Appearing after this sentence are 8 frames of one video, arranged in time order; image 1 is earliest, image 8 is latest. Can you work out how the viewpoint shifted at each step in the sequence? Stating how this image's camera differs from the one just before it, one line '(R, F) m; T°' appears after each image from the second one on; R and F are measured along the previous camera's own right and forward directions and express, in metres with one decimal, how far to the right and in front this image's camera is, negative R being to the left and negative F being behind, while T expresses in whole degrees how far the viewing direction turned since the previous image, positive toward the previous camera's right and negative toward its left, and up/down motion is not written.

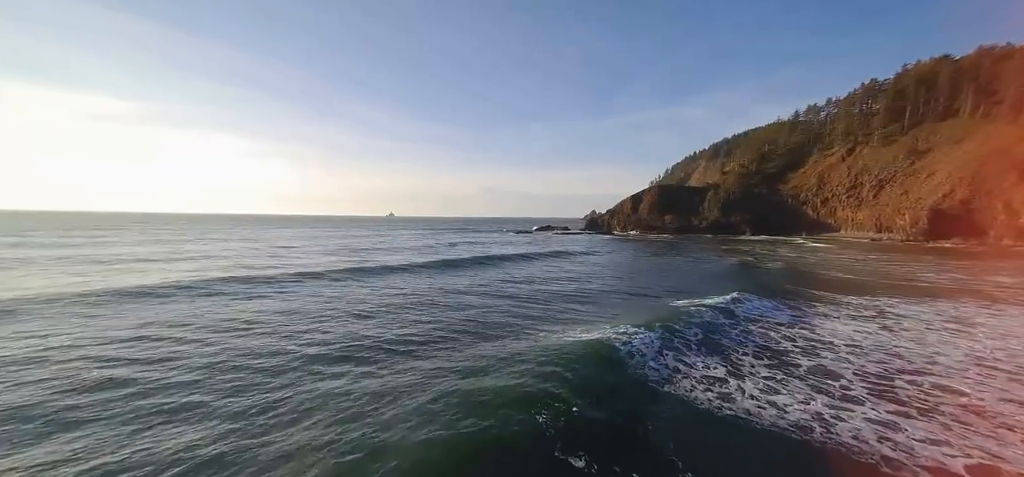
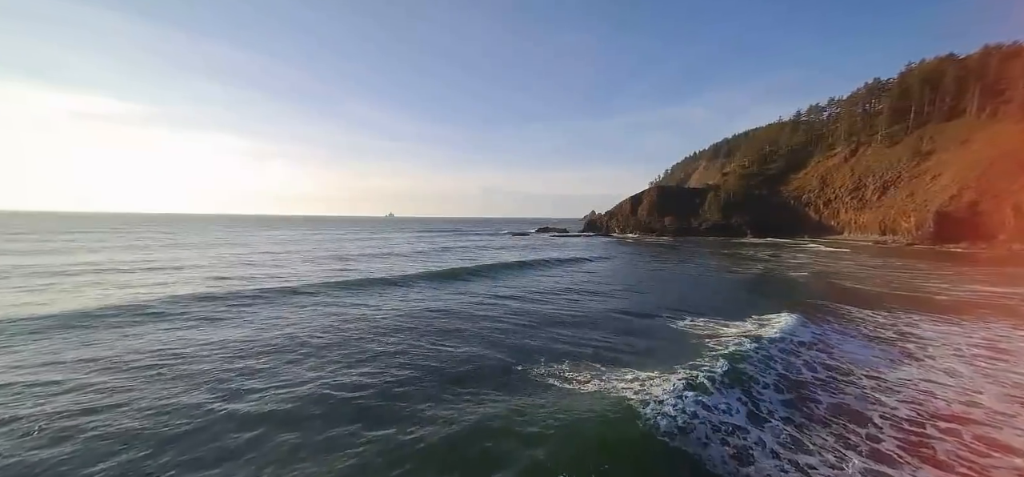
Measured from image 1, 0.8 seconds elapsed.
(+0.6, +1.5) m; 0°
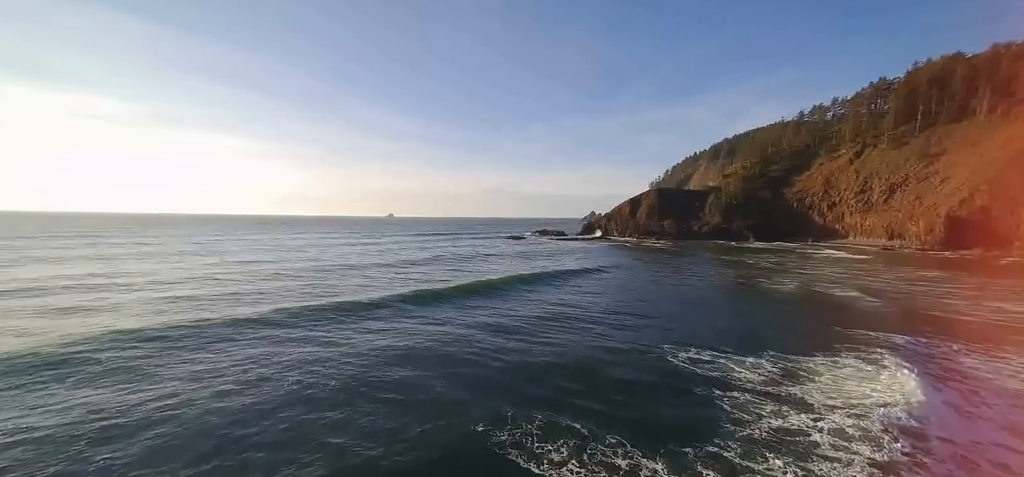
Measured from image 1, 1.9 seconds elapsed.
(+0.8, +2.2) m; 0°
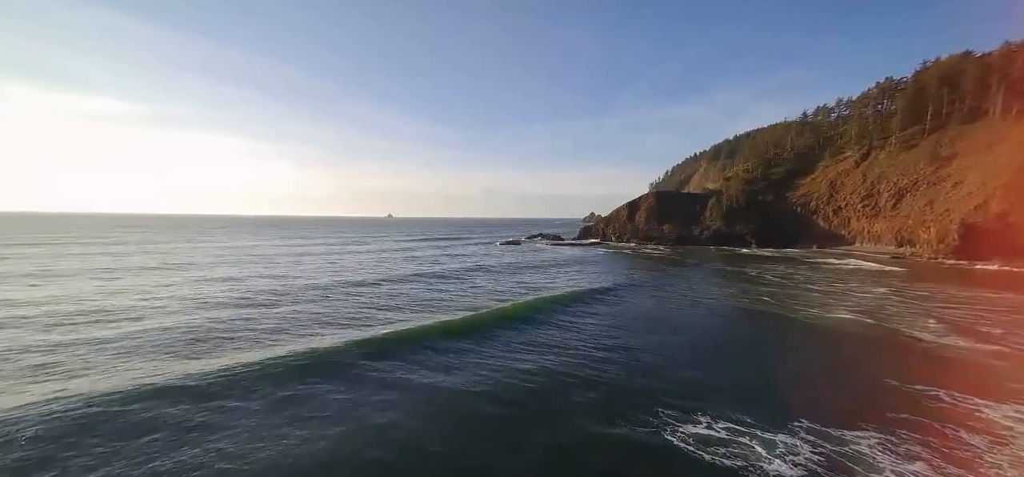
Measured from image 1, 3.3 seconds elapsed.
(+1.2, +2.9) m; 0°
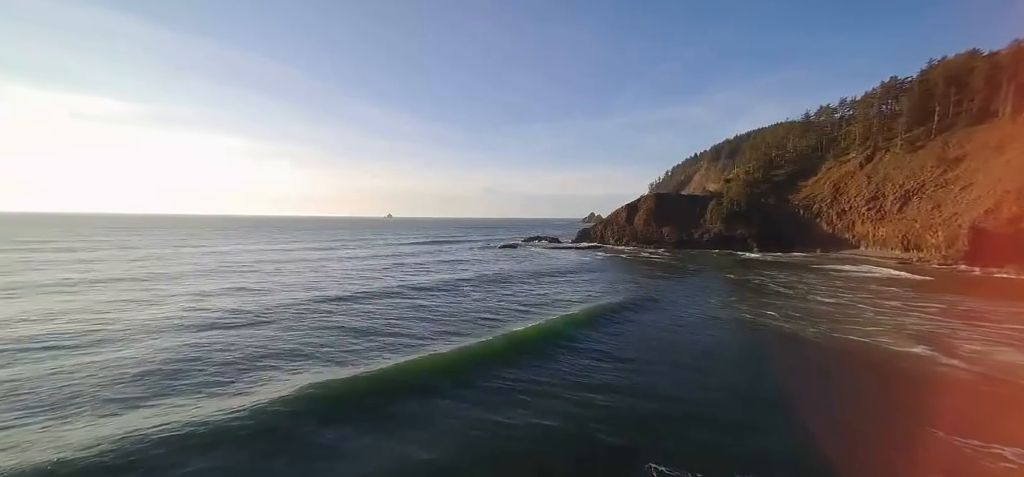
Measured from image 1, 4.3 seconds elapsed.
(+0.8, +1.9) m; 0°
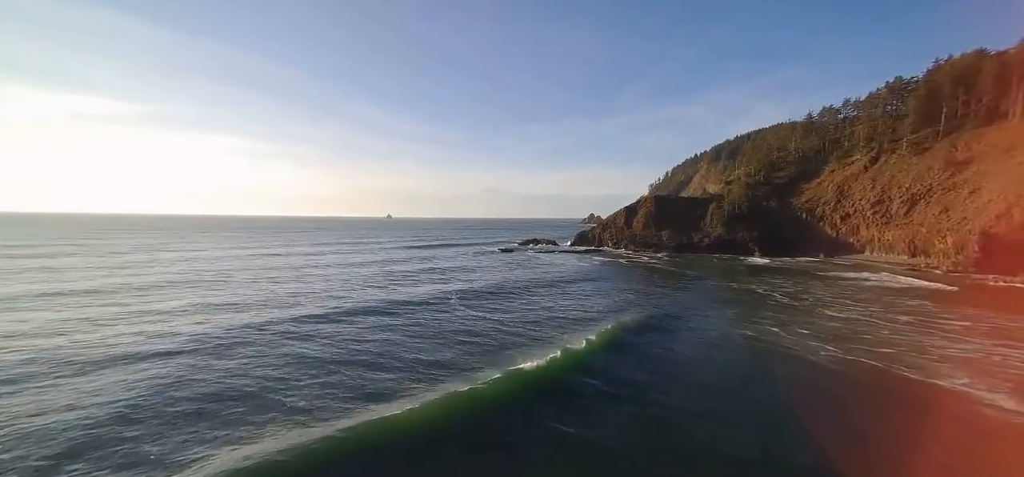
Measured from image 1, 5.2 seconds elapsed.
(+0.8, +1.9) m; 0°
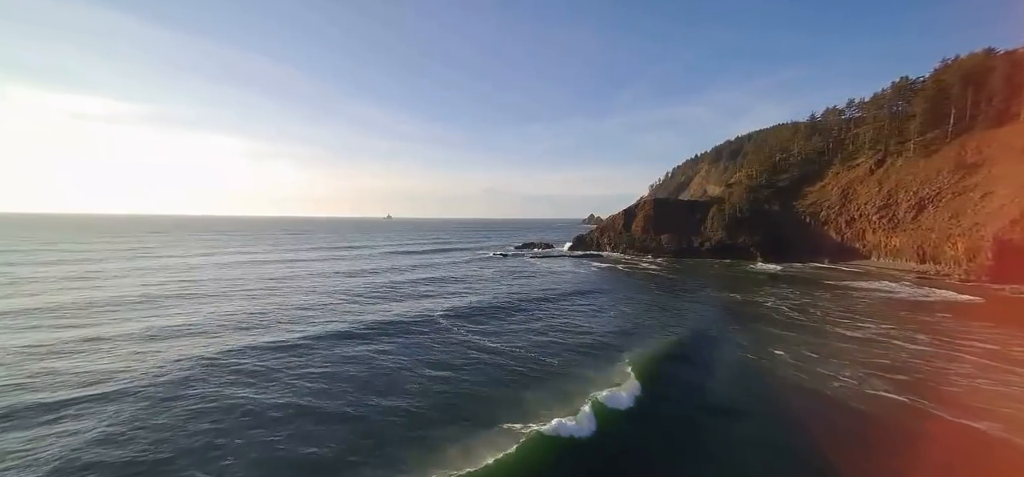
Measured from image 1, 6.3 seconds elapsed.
(+0.8, +2.1) m; 0°
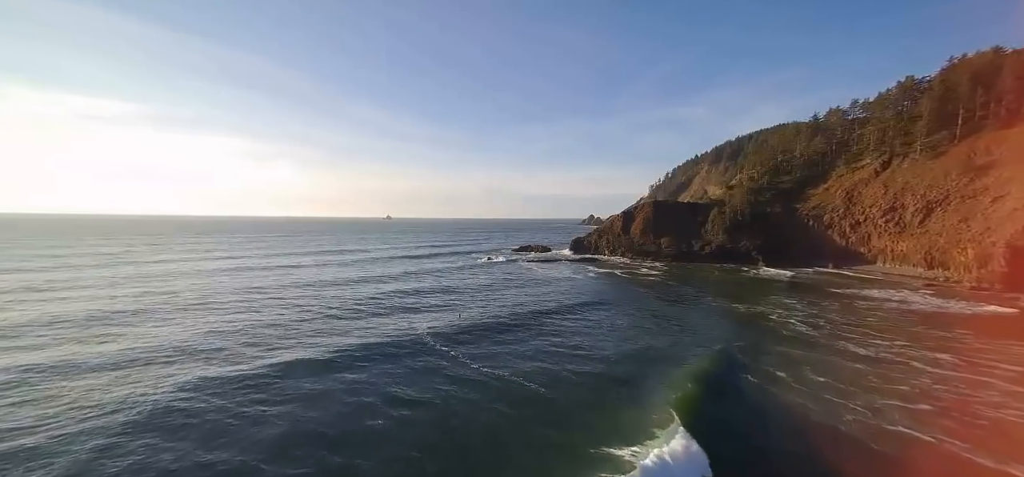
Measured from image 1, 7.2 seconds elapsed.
(+0.8, +1.8) m; 0°
